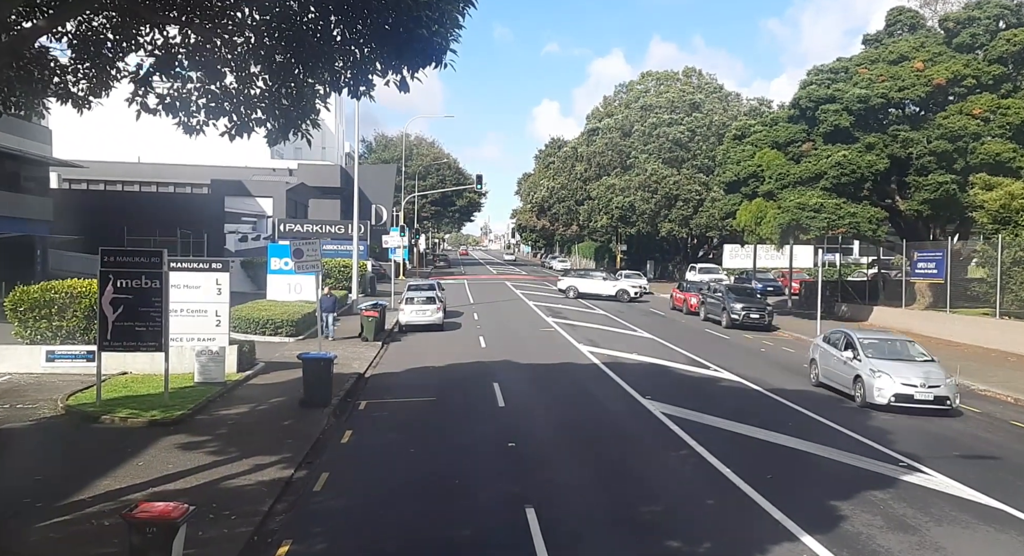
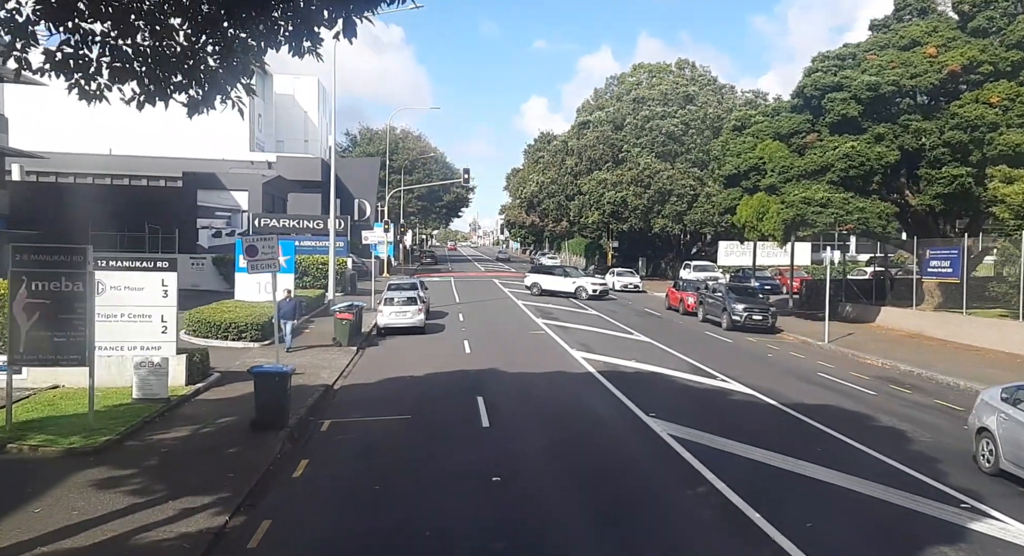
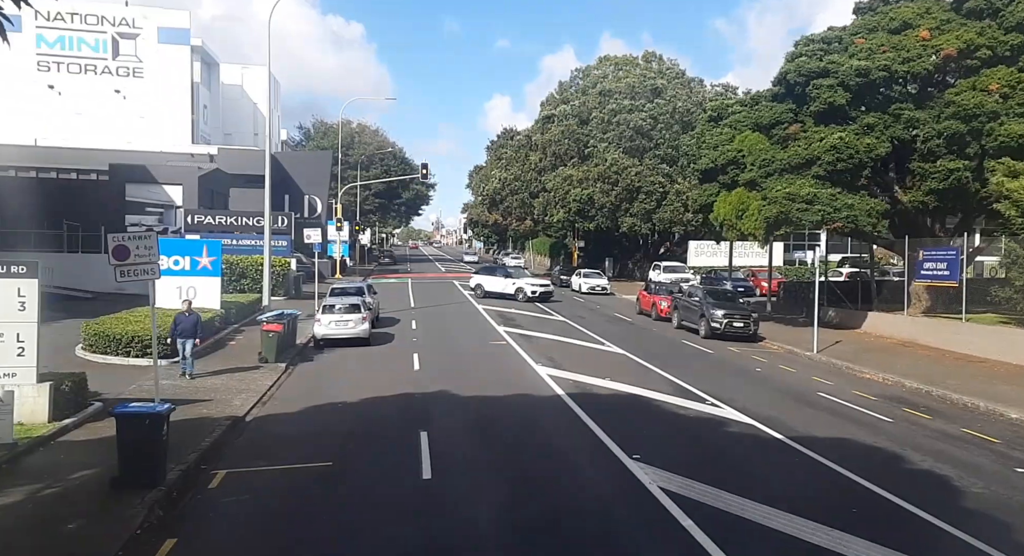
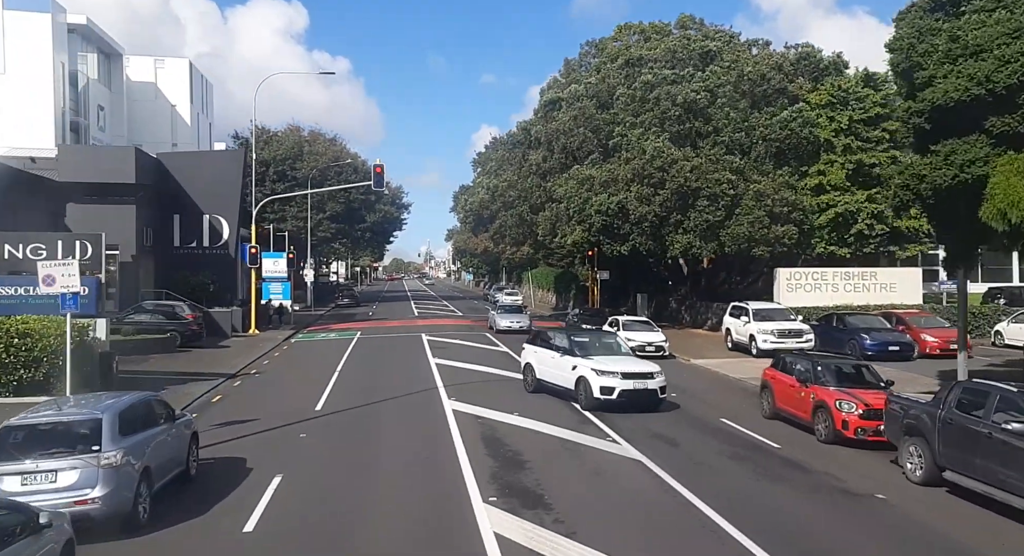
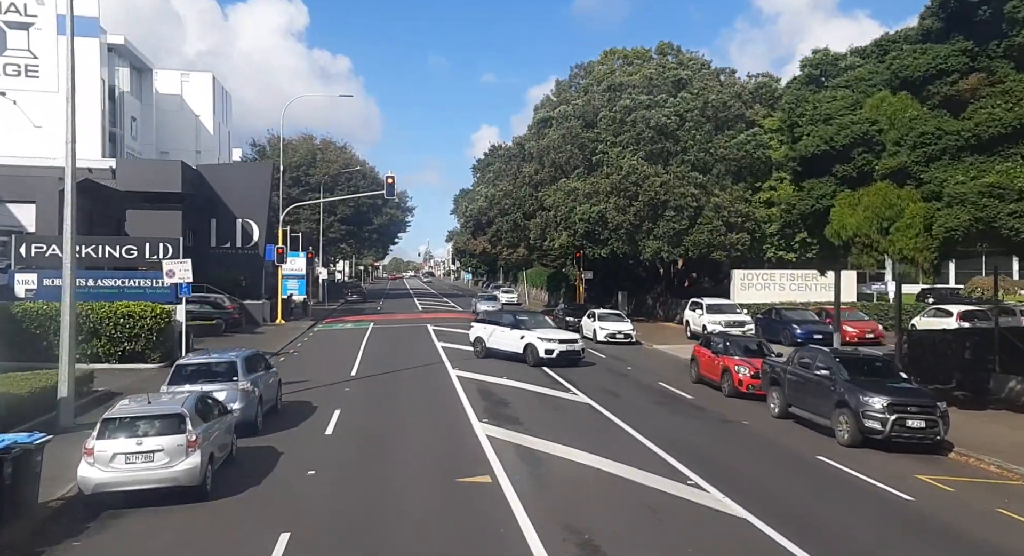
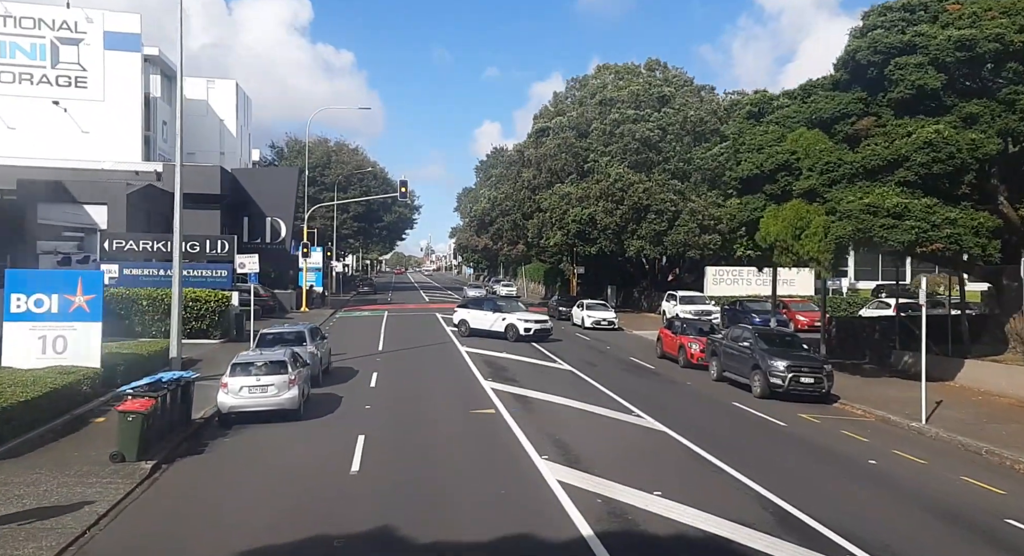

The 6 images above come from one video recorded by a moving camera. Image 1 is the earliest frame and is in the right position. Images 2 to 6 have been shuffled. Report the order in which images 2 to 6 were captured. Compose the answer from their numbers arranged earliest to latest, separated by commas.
2, 3, 6, 5, 4
